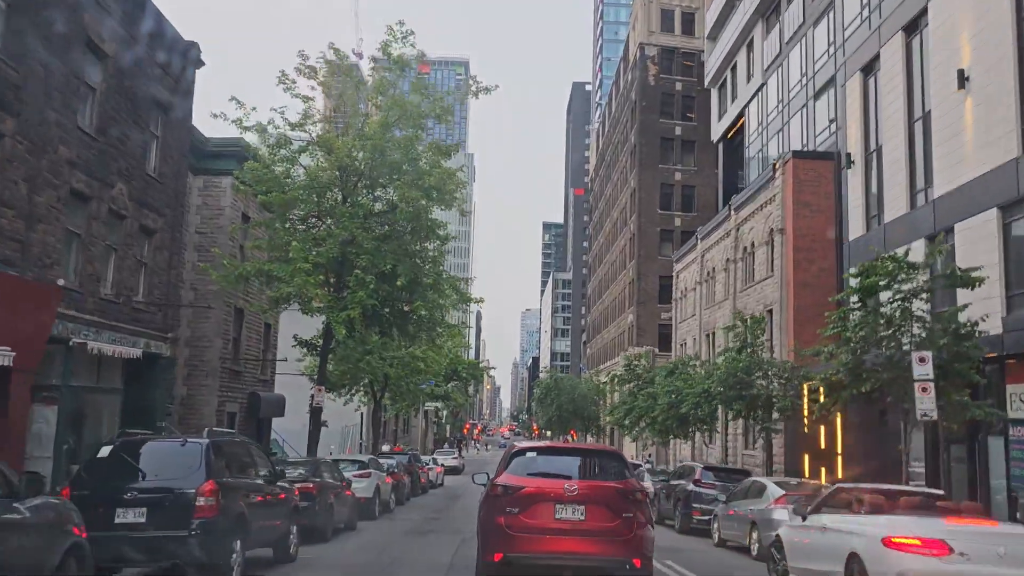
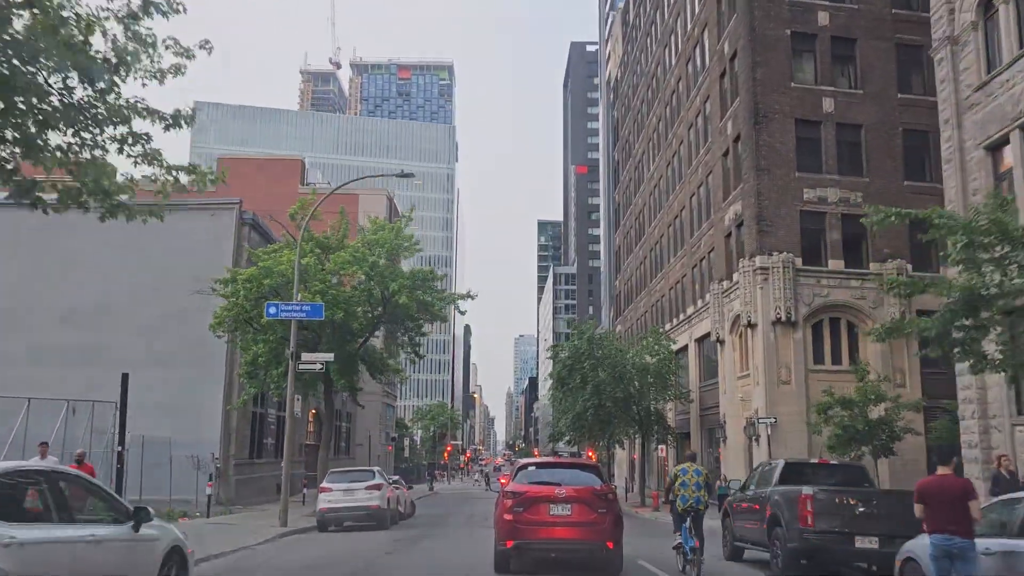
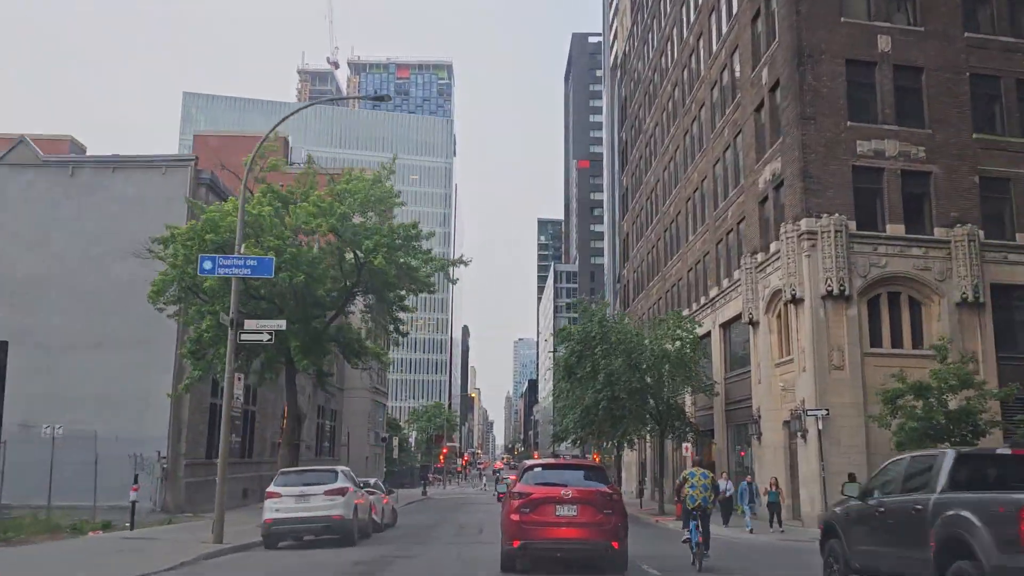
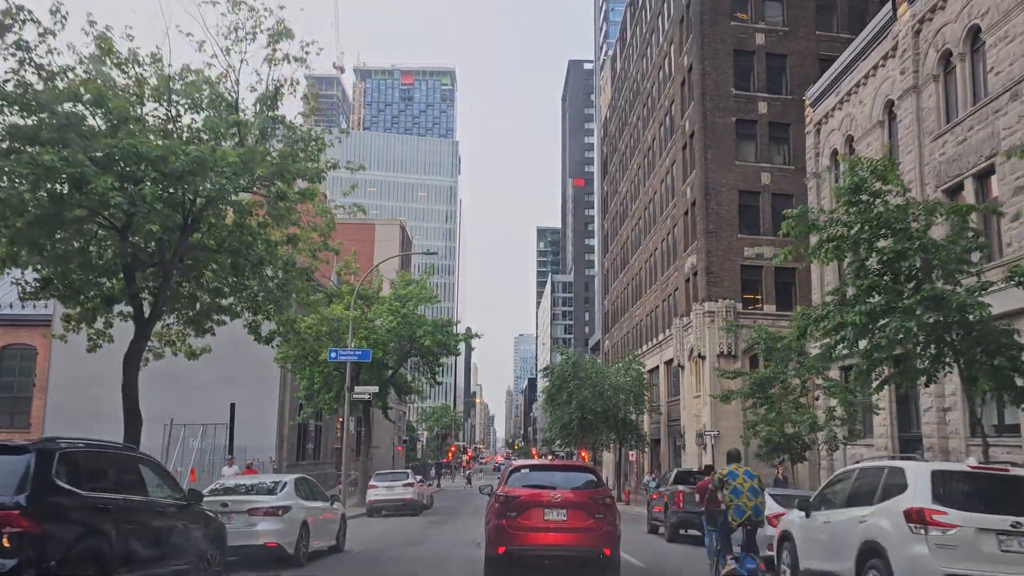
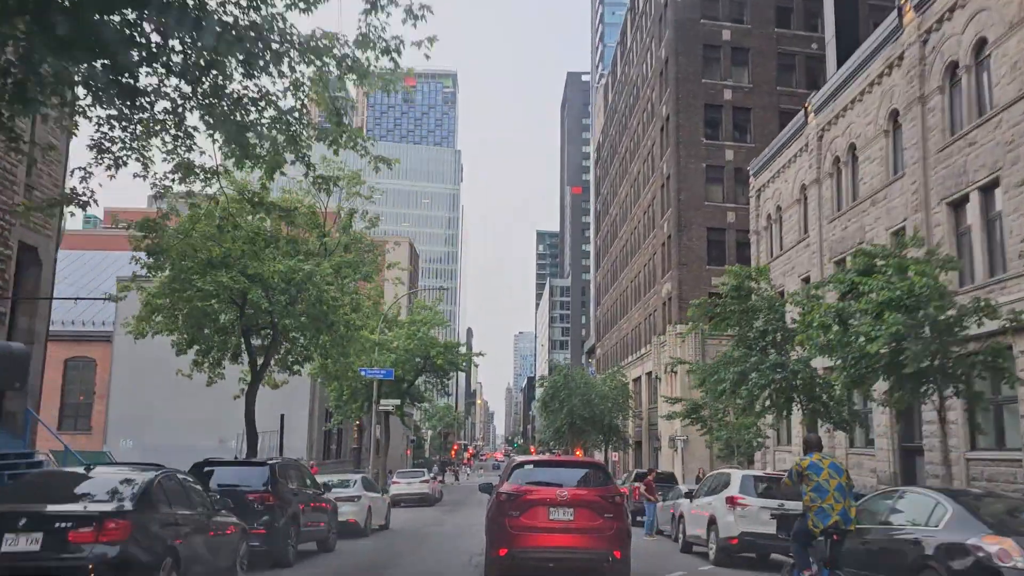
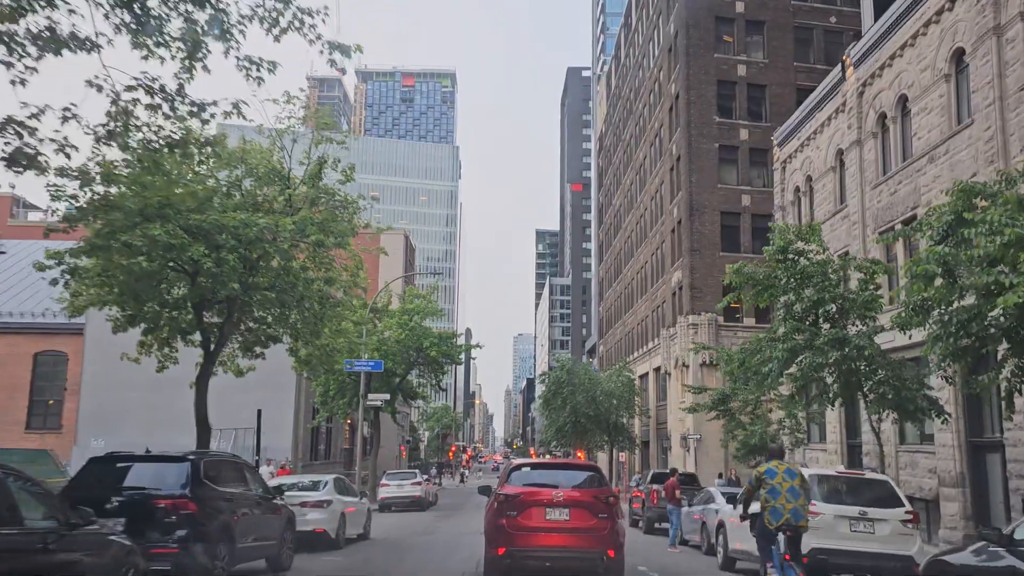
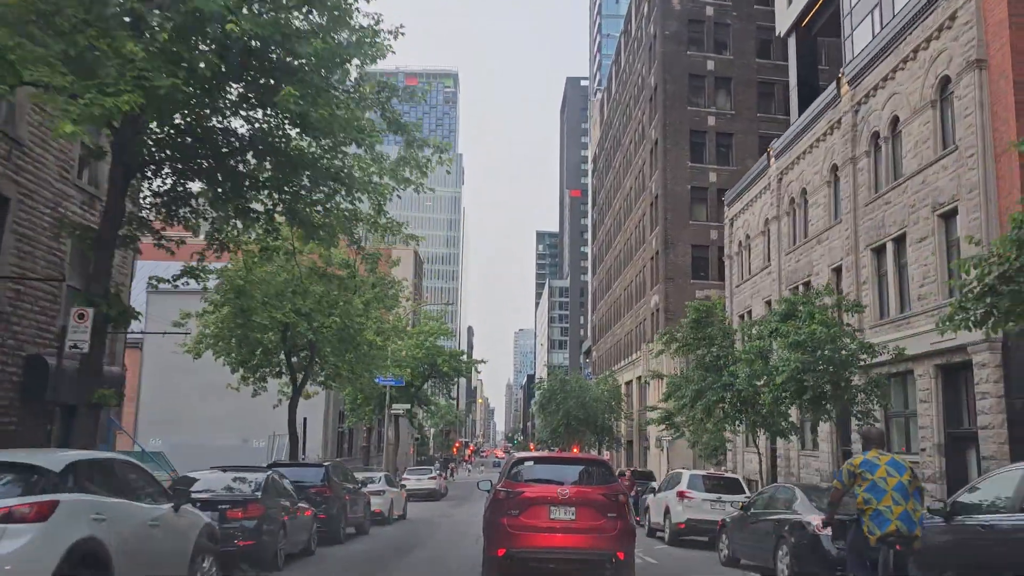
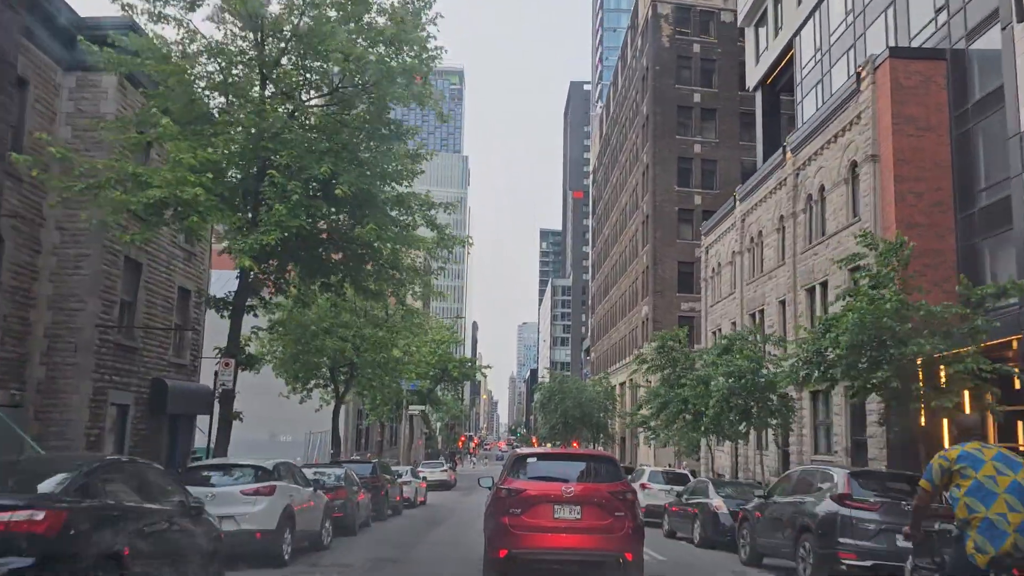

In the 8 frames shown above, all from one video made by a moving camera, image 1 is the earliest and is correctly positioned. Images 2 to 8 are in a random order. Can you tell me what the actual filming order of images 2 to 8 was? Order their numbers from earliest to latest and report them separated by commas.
8, 7, 5, 6, 4, 2, 3
